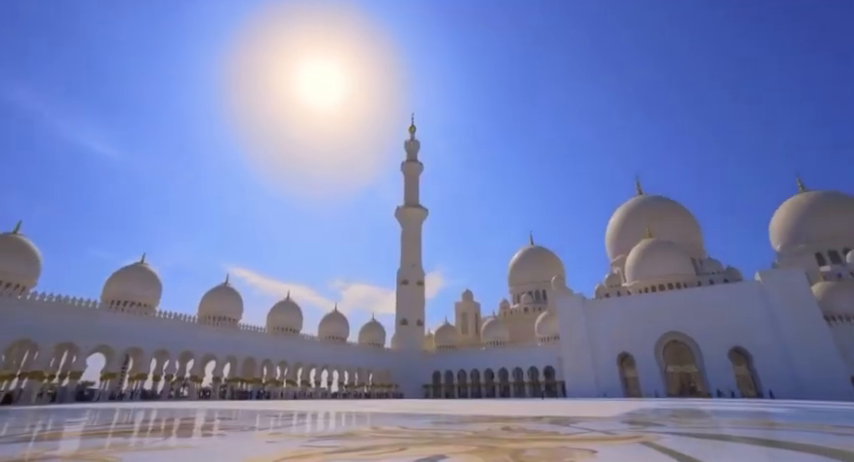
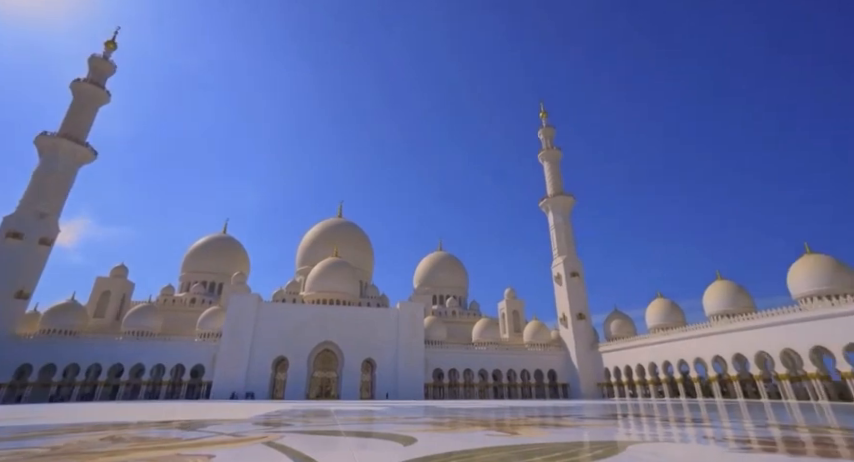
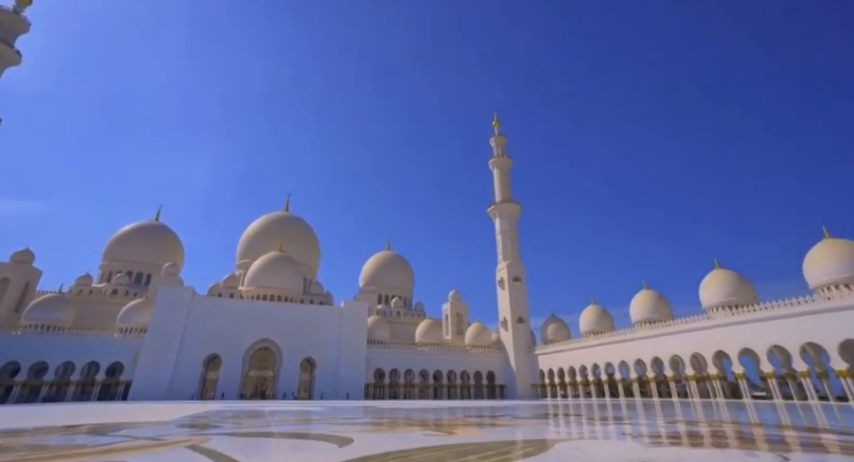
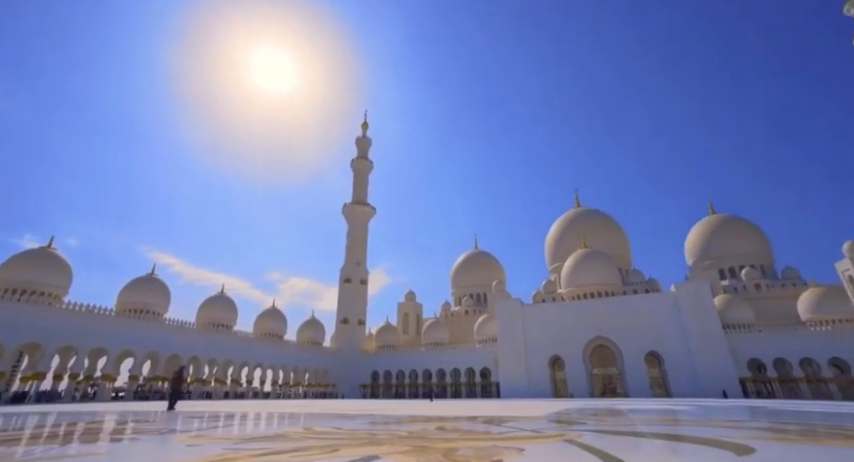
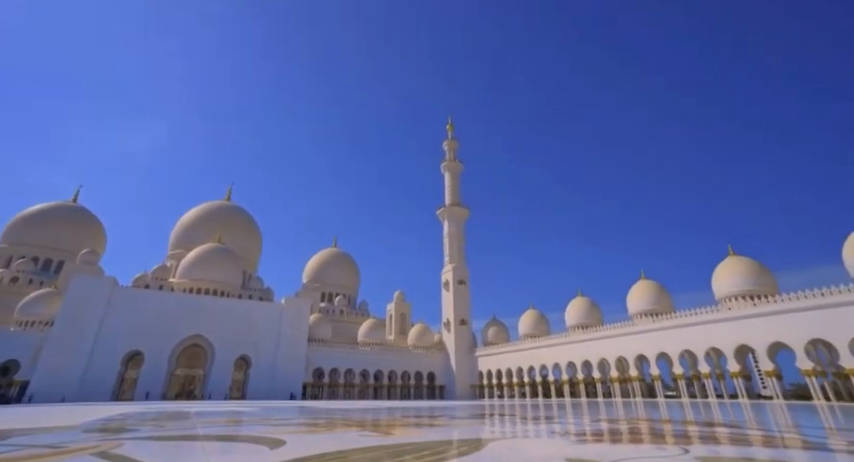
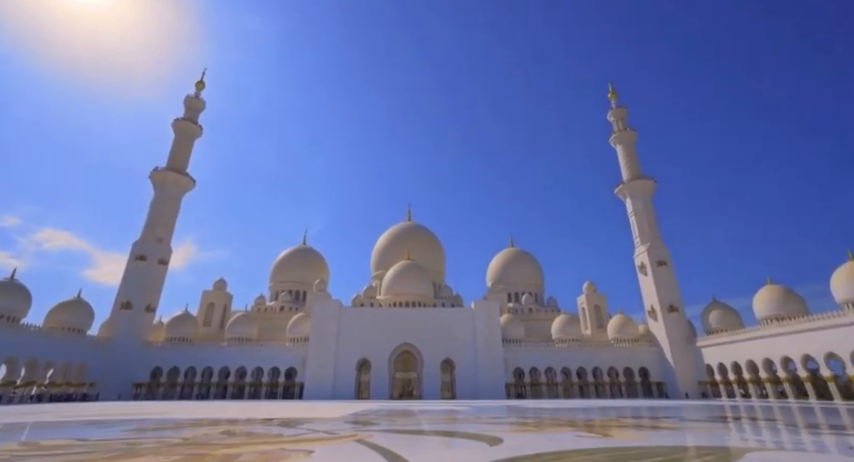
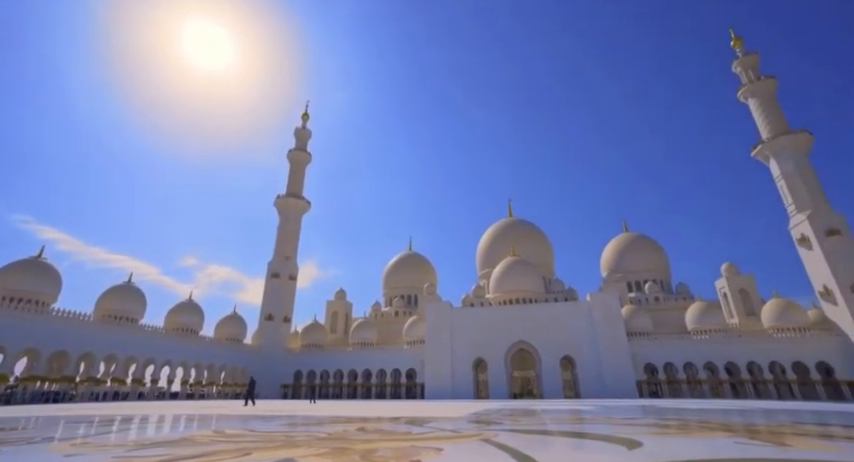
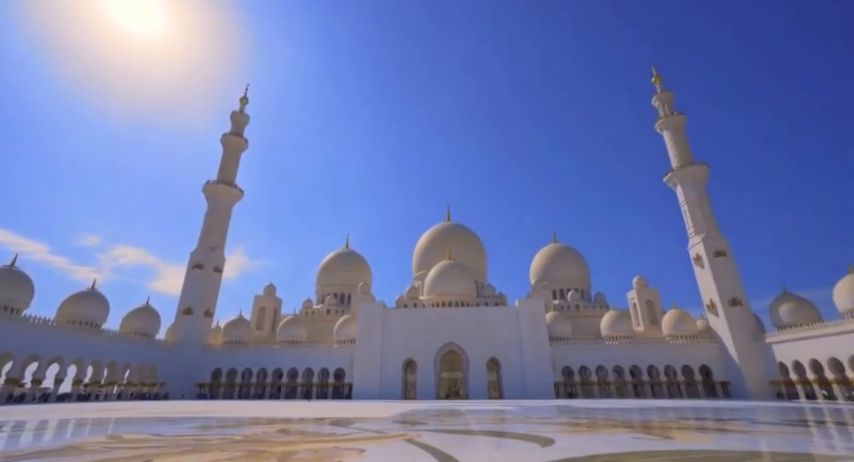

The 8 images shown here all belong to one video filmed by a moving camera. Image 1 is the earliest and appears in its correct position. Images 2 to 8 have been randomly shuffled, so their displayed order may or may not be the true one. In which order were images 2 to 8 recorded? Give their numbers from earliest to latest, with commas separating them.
4, 7, 8, 6, 2, 3, 5
